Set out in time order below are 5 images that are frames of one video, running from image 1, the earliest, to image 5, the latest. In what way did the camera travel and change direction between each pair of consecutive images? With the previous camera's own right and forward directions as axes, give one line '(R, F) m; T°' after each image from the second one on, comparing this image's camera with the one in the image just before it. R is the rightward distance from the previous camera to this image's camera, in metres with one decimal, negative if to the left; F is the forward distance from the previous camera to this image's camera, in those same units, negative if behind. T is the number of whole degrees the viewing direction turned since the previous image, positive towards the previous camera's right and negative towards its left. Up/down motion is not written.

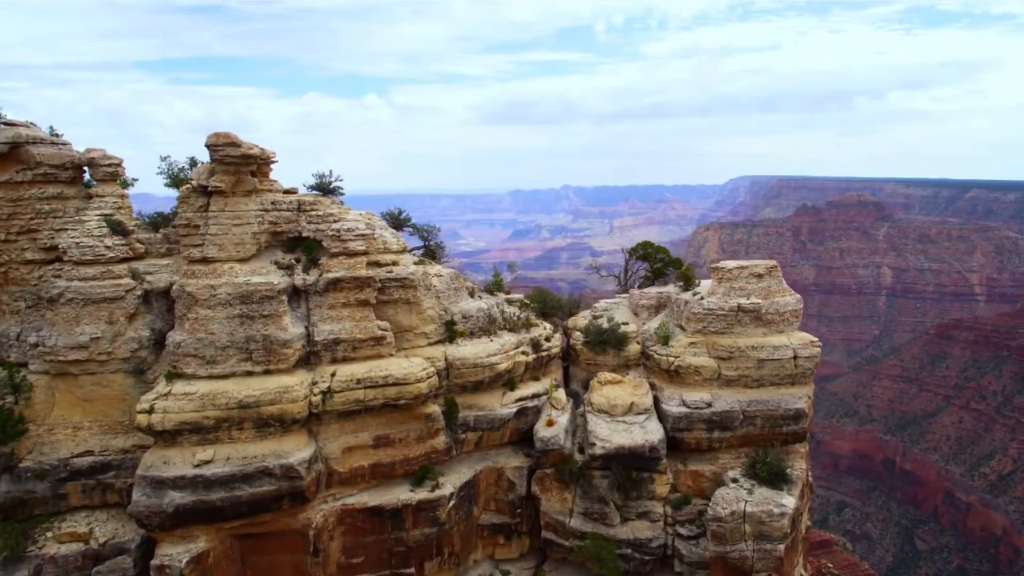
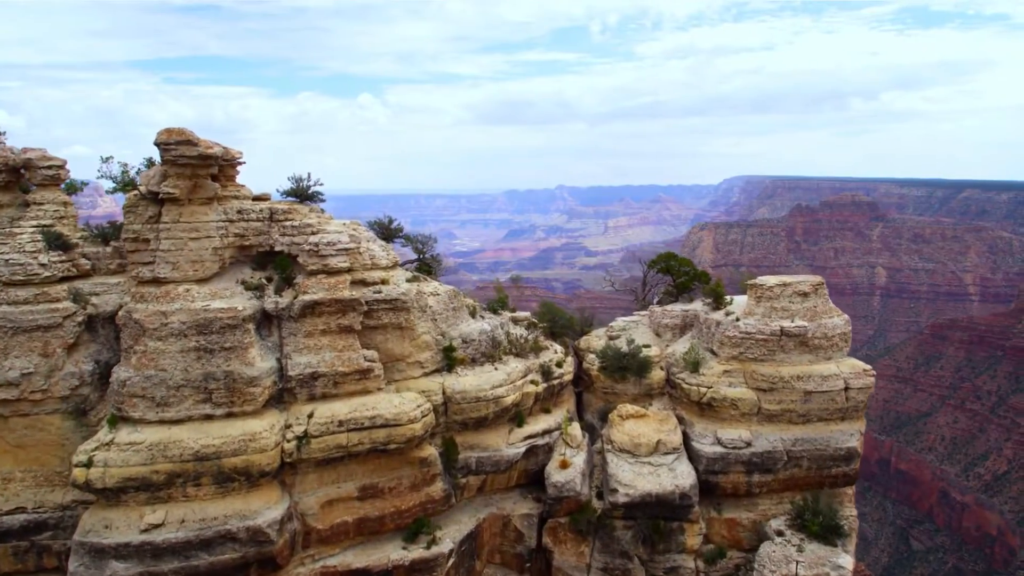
(-0.3, +3.0) m; 0°
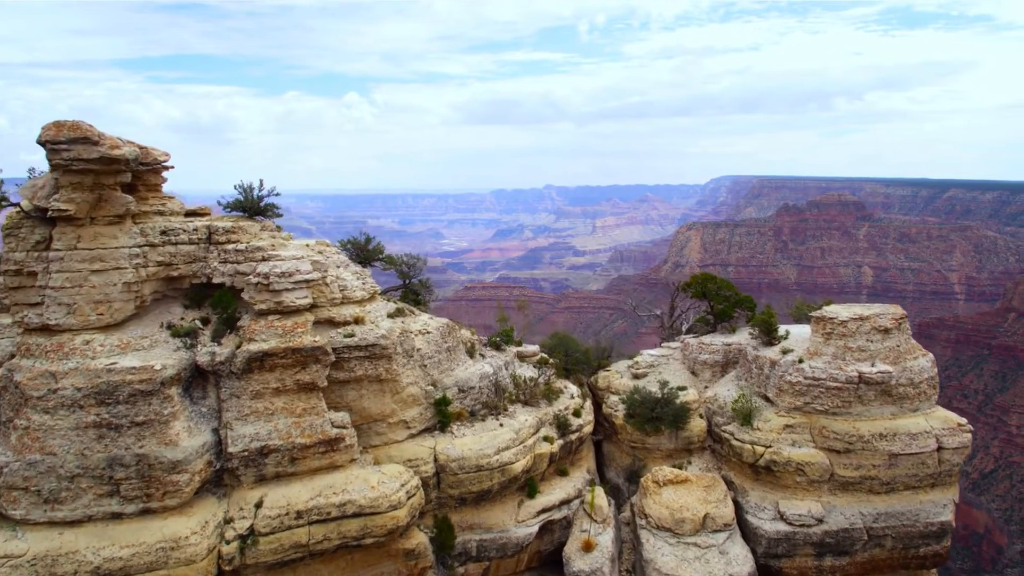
(-0.4, +4.0) m; +1°
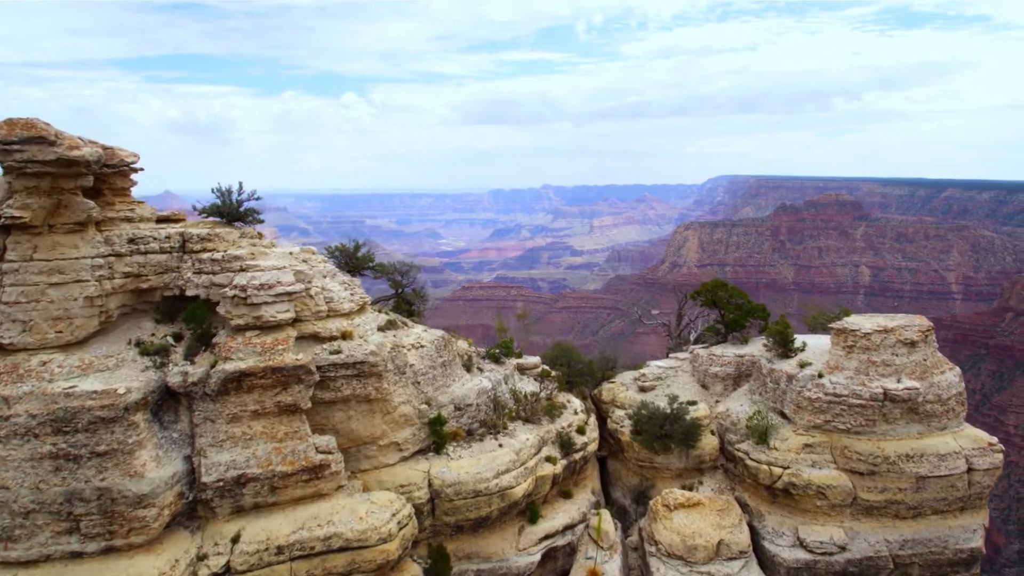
(0.0, +1.0) m; 0°
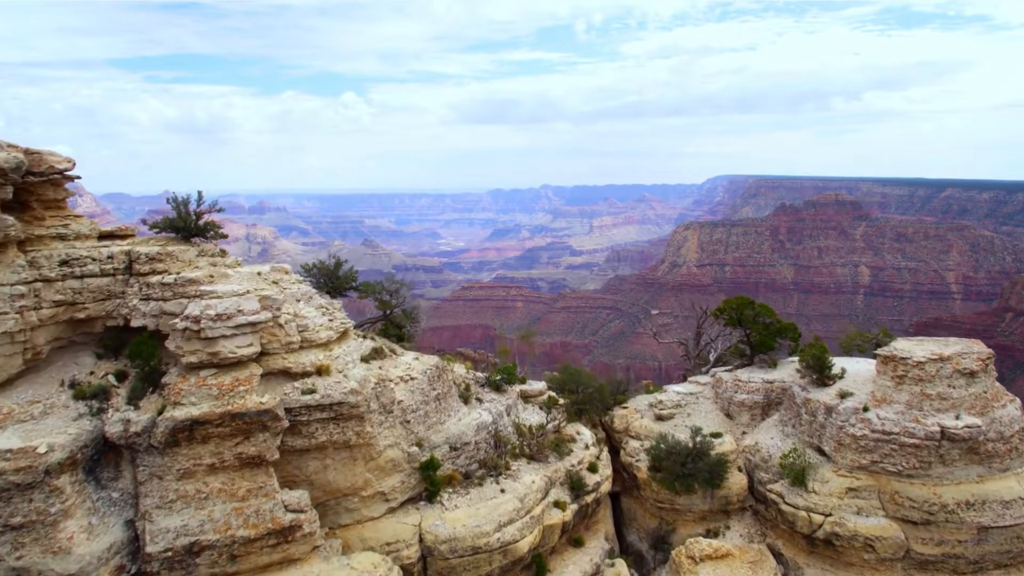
(-0.1, +1.8) m; 0°
